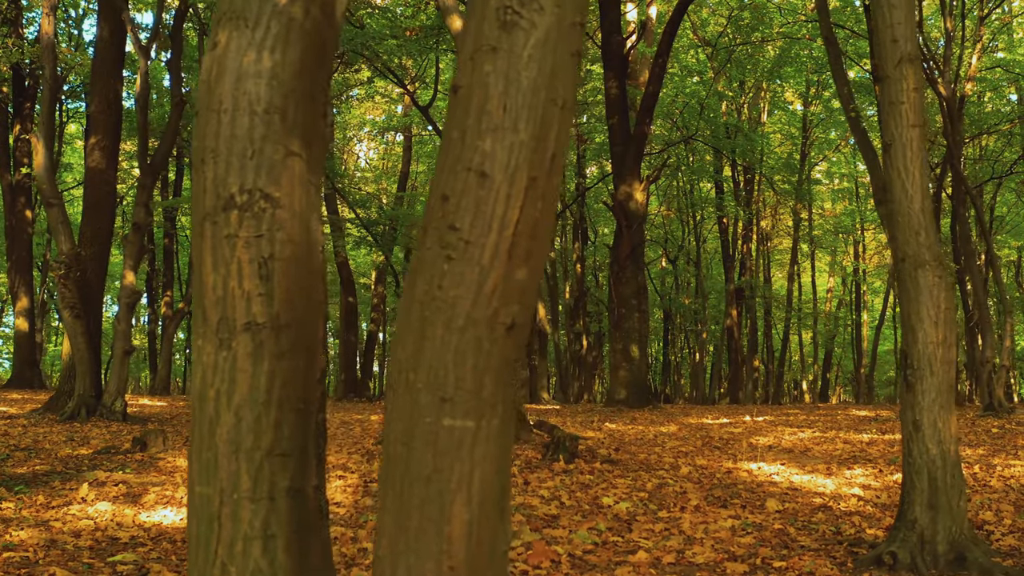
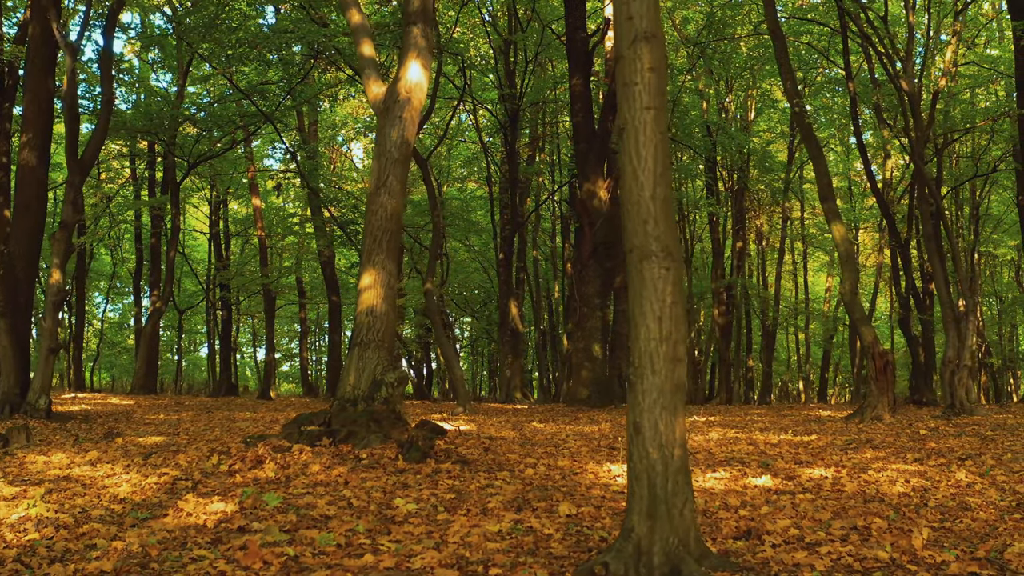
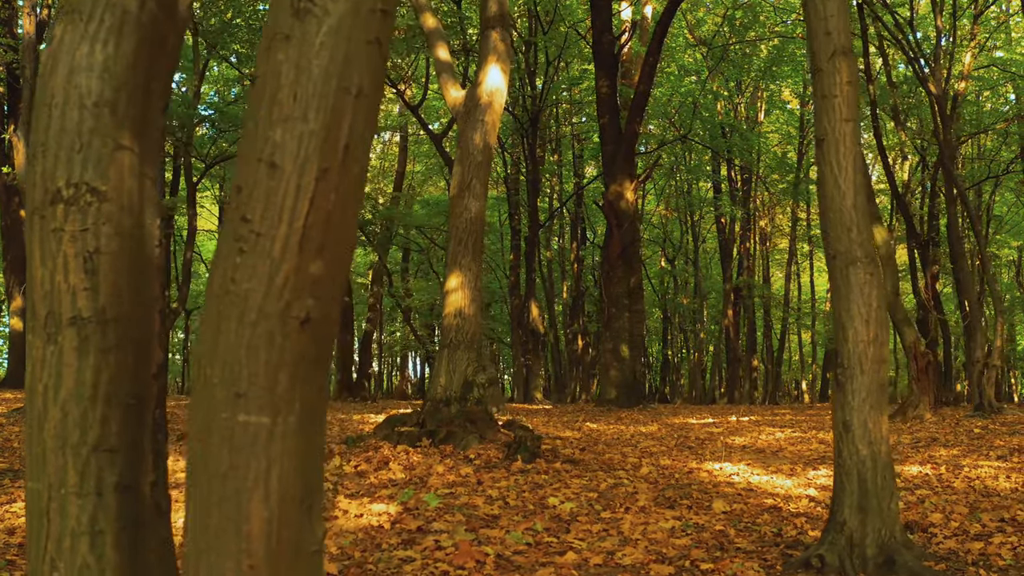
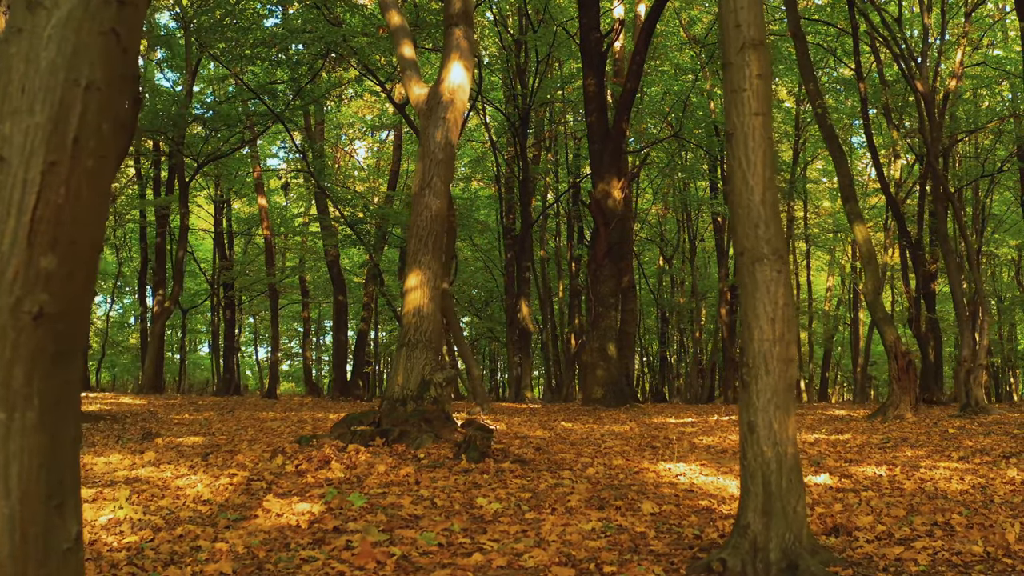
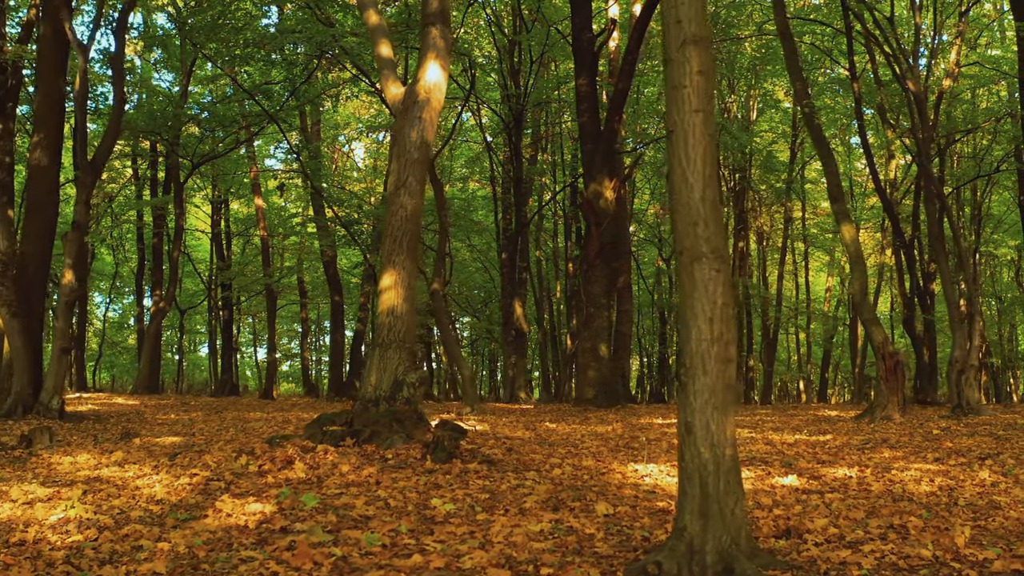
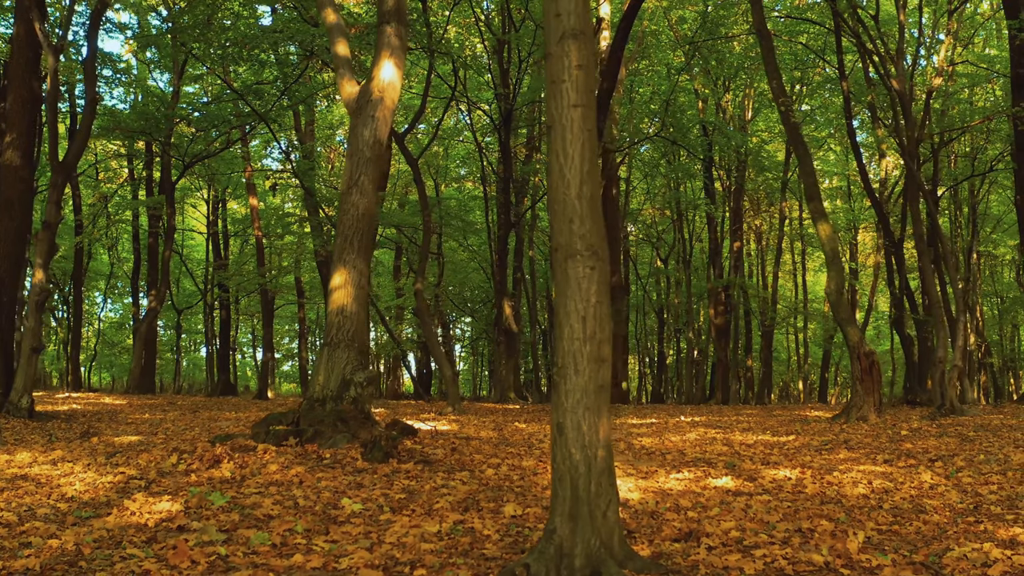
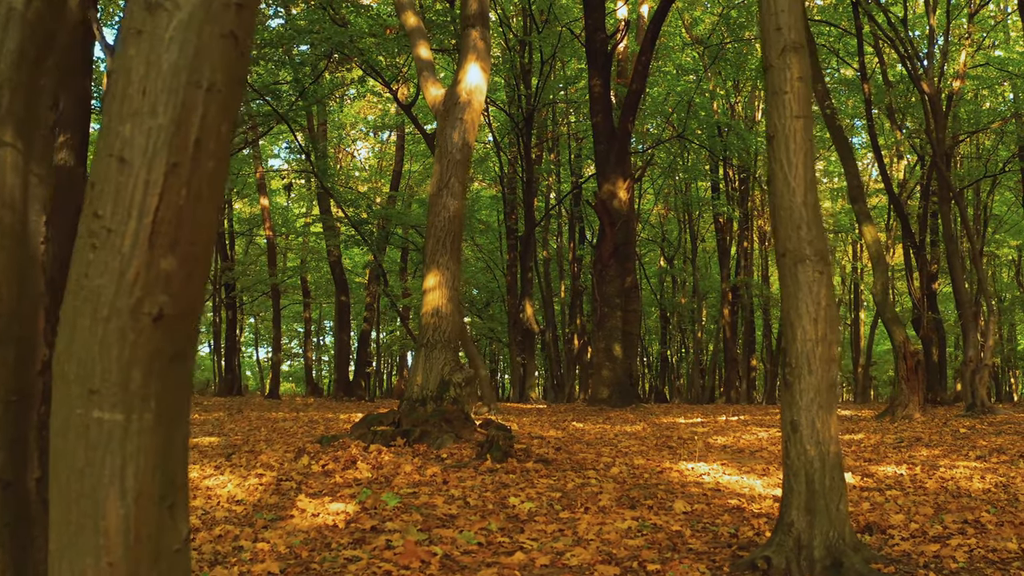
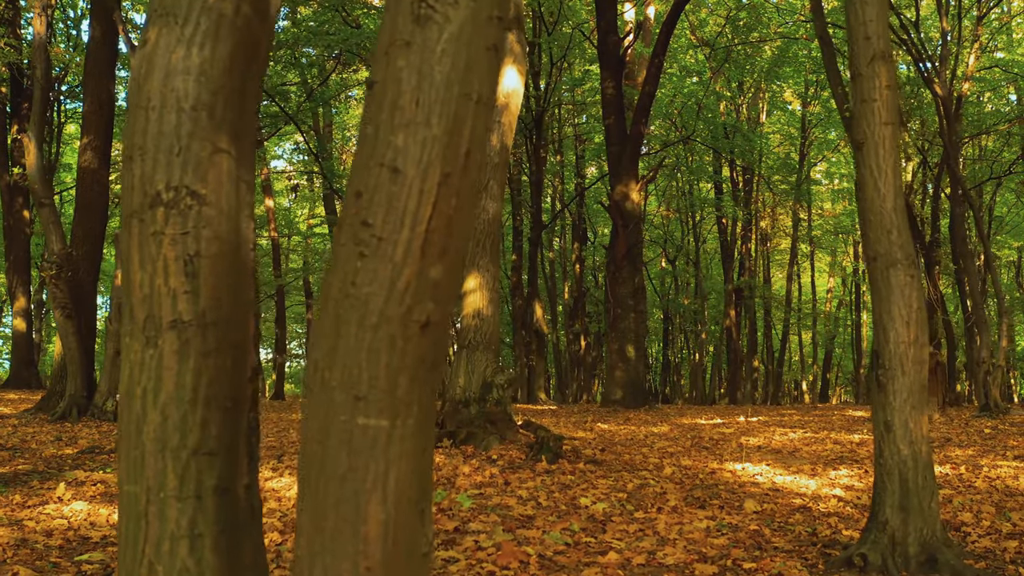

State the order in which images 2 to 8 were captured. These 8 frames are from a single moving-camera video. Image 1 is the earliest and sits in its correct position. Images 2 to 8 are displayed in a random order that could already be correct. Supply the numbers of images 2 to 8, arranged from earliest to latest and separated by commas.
8, 3, 7, 4, 5, 2, 6
